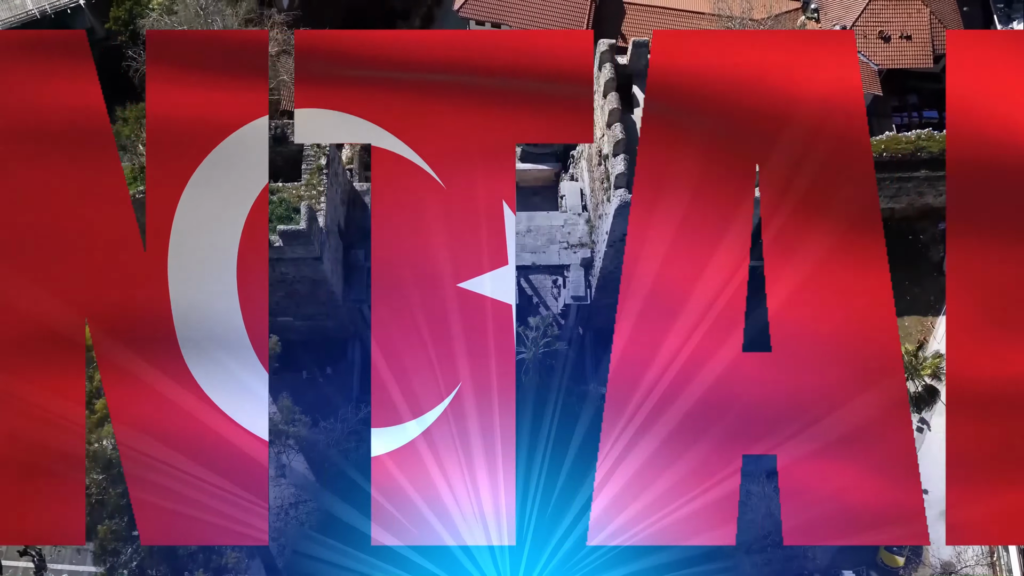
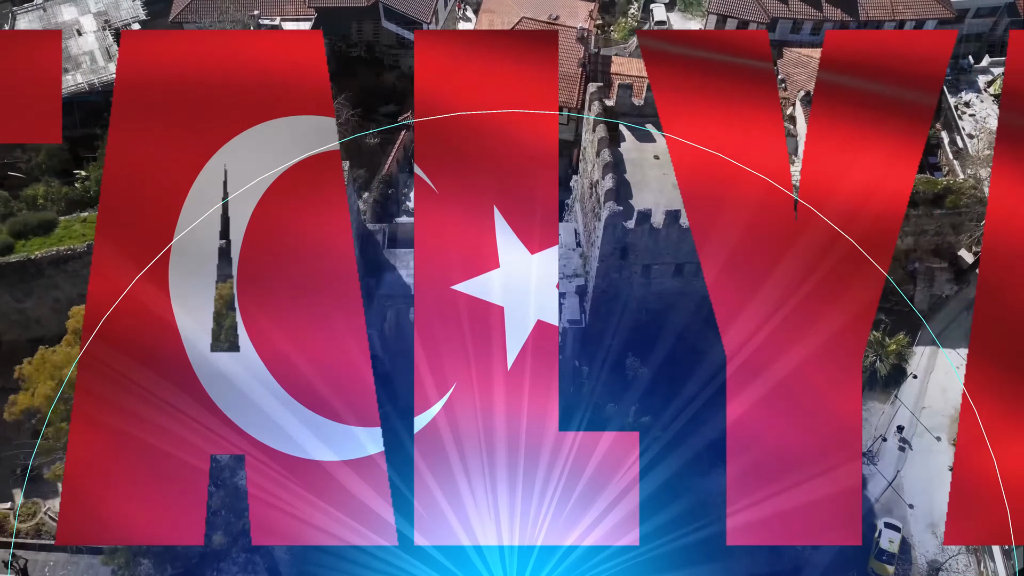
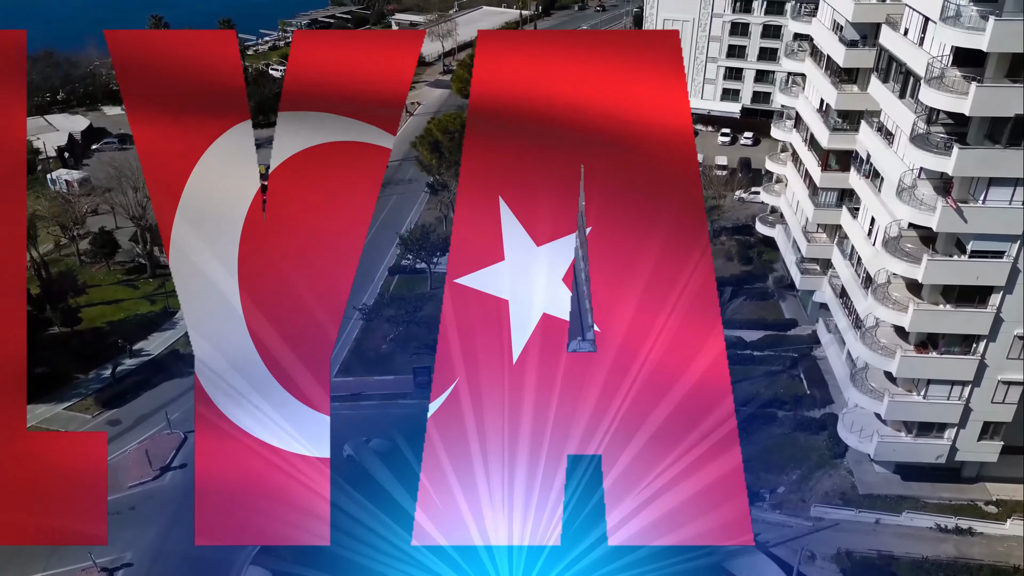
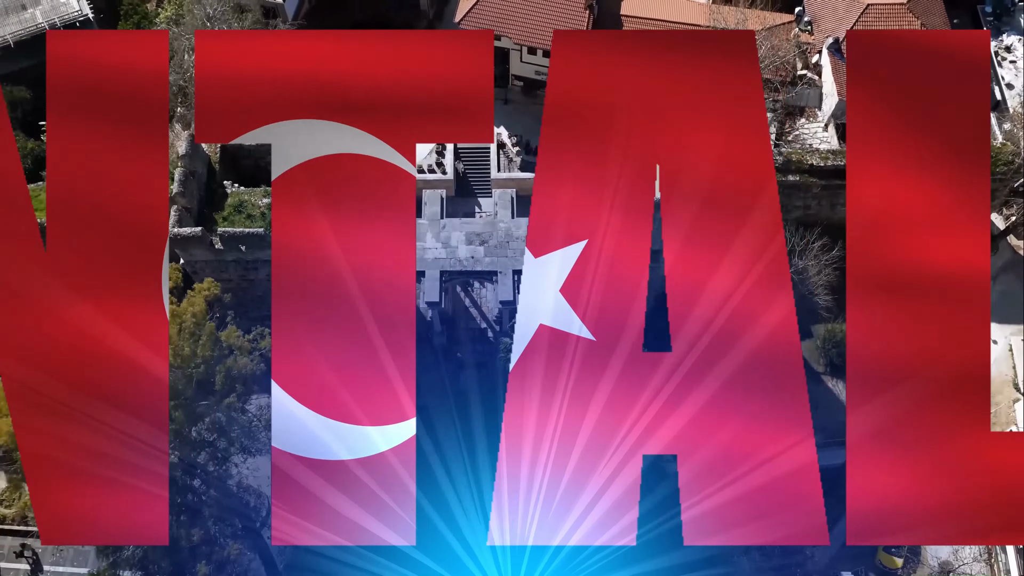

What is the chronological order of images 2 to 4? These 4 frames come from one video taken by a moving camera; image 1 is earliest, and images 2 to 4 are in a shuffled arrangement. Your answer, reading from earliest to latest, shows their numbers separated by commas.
4, 2, 3
